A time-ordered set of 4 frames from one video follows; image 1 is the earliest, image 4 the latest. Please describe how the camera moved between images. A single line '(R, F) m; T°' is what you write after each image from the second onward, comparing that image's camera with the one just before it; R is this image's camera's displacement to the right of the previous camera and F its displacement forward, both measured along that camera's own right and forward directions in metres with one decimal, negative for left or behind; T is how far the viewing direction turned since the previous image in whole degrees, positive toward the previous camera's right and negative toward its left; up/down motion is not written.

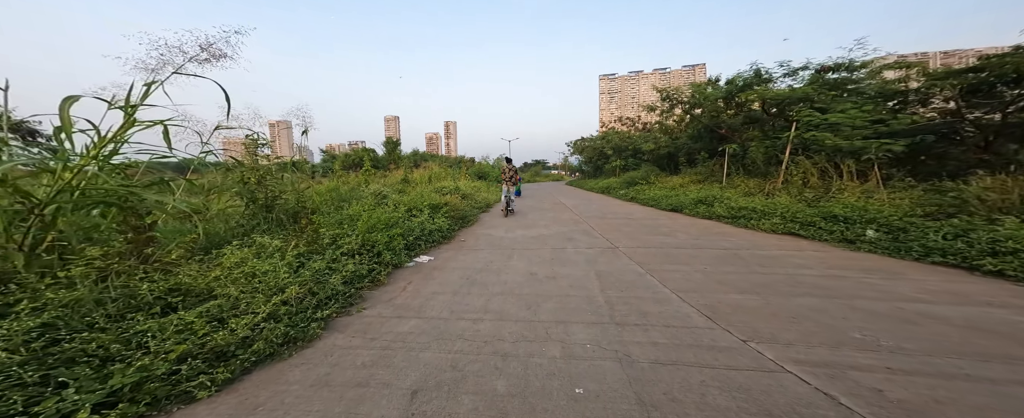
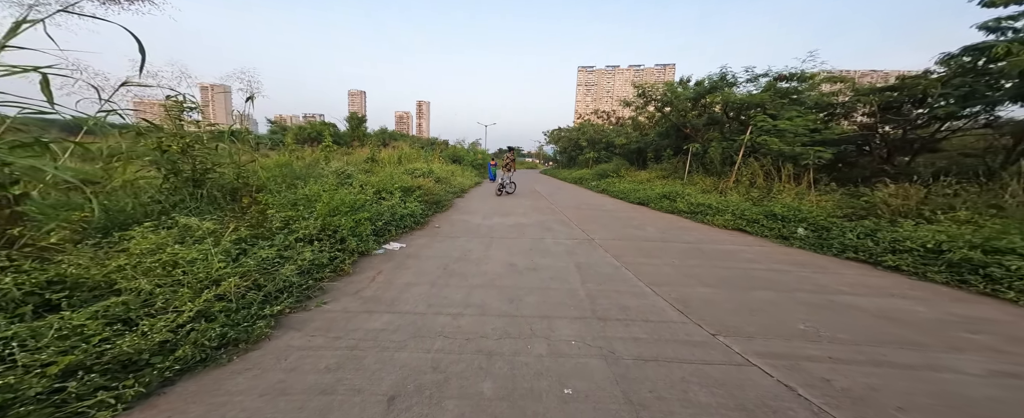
(-0.2, +0.2) m; +6°
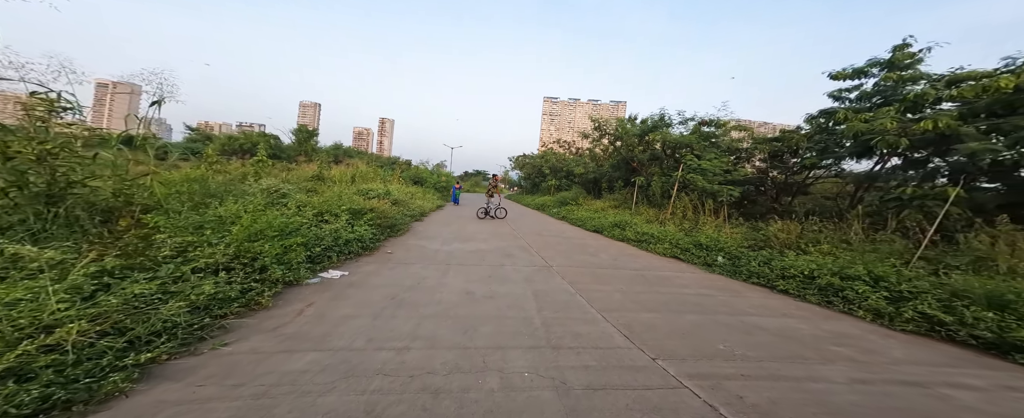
(+0.1, 0.0) m; +7°
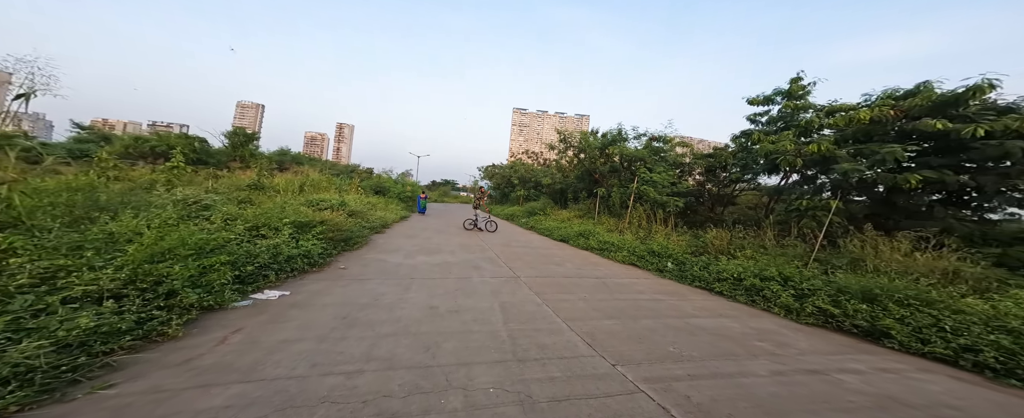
(0.0, 0.0) m; +6°
